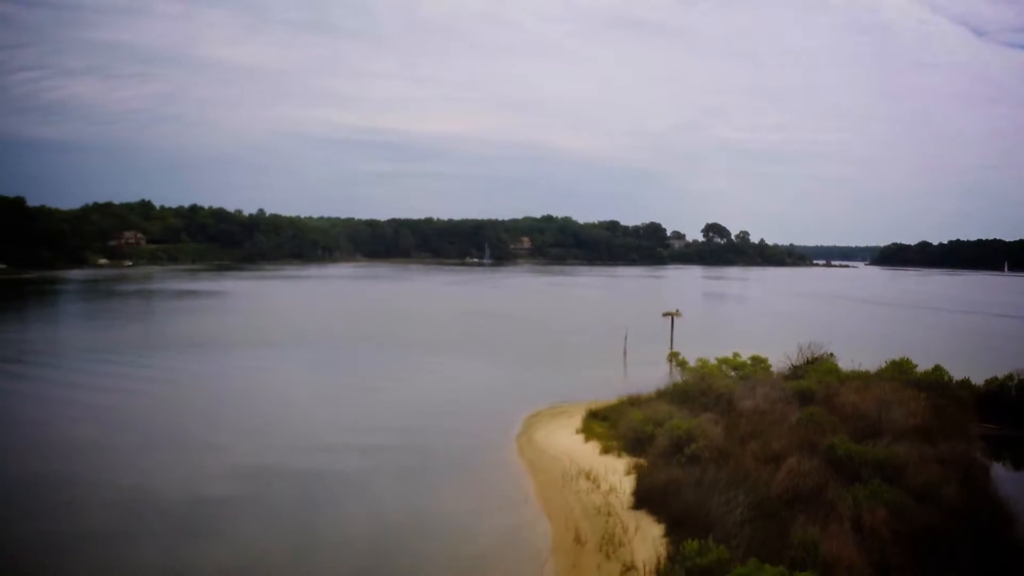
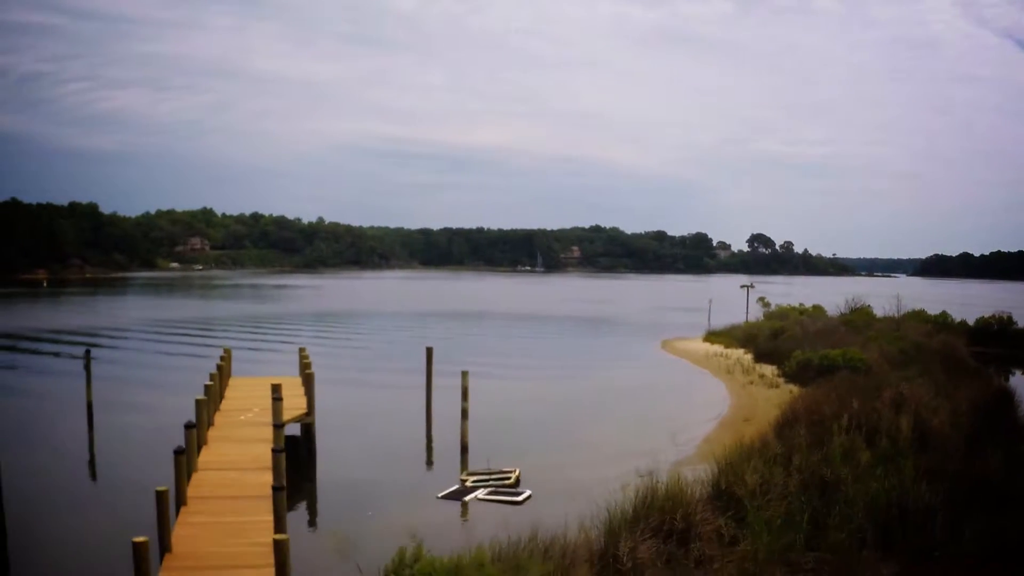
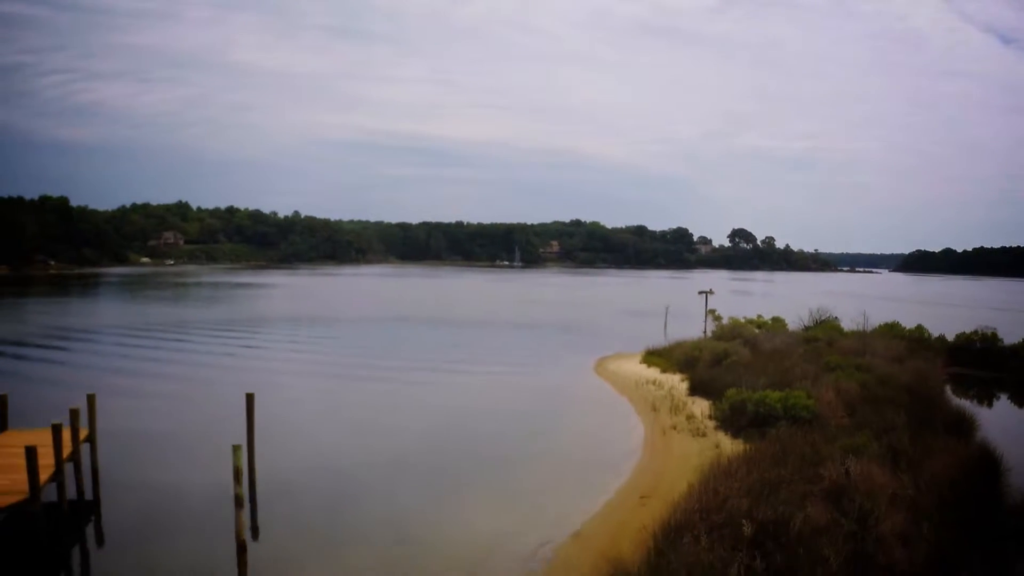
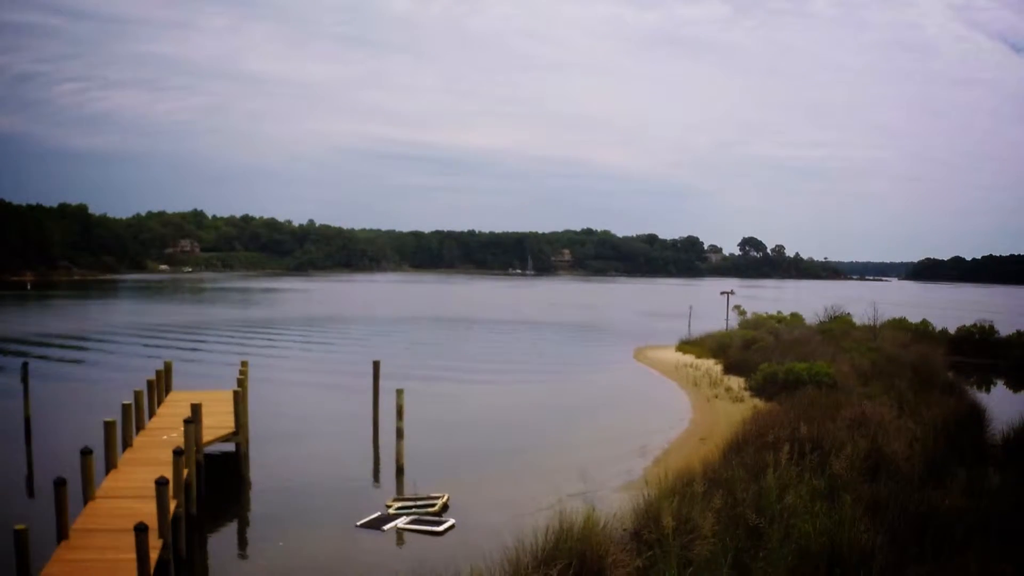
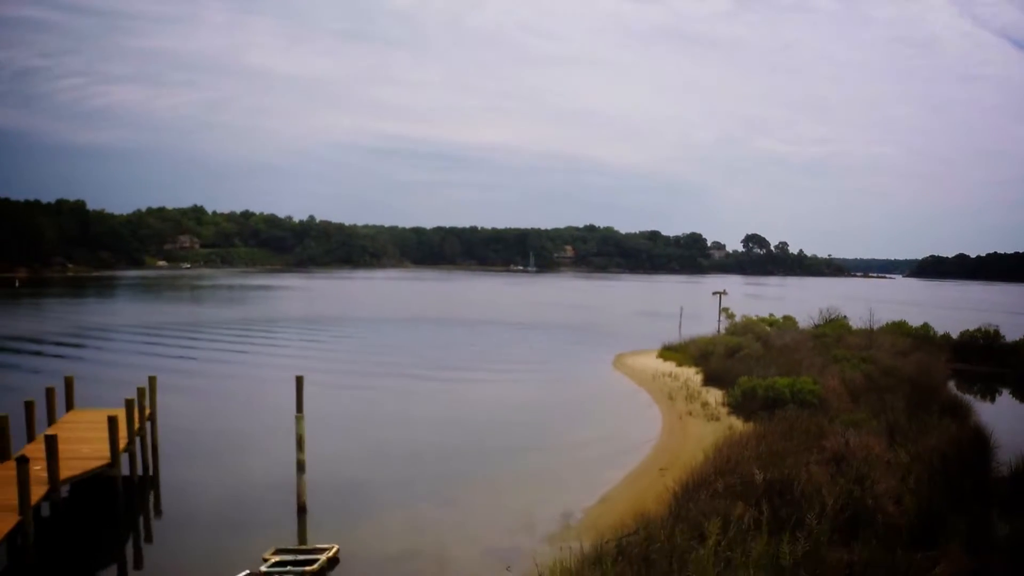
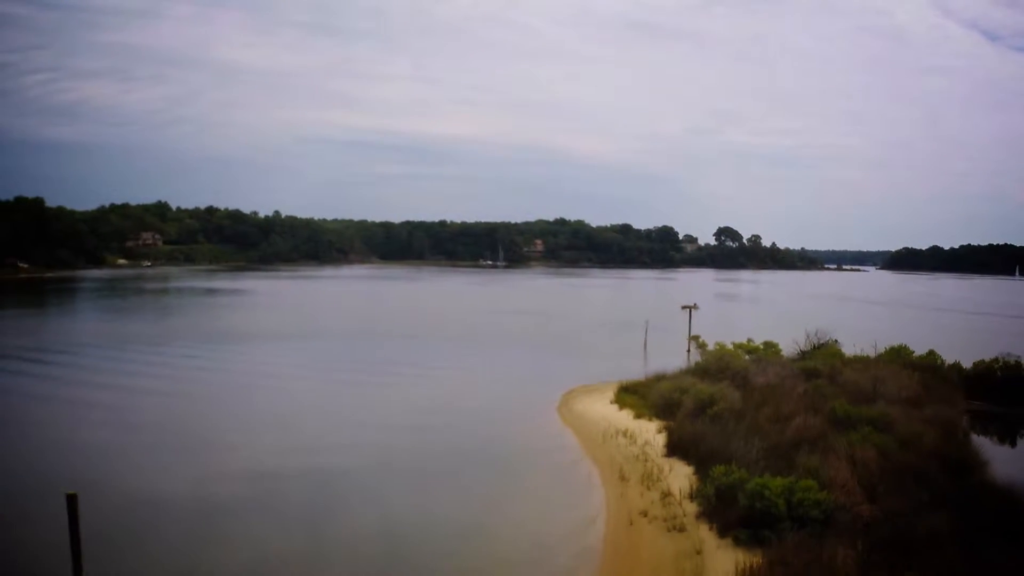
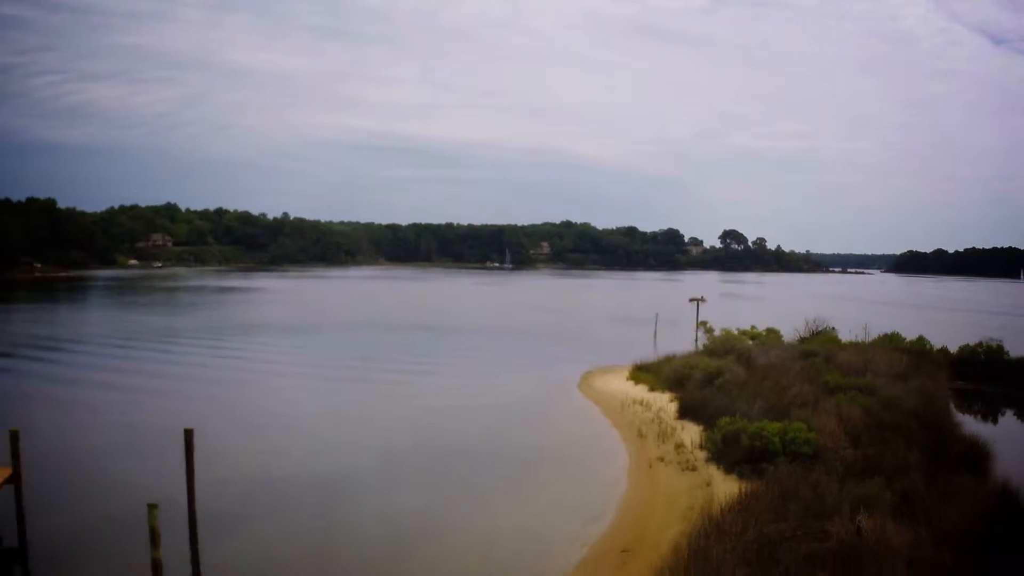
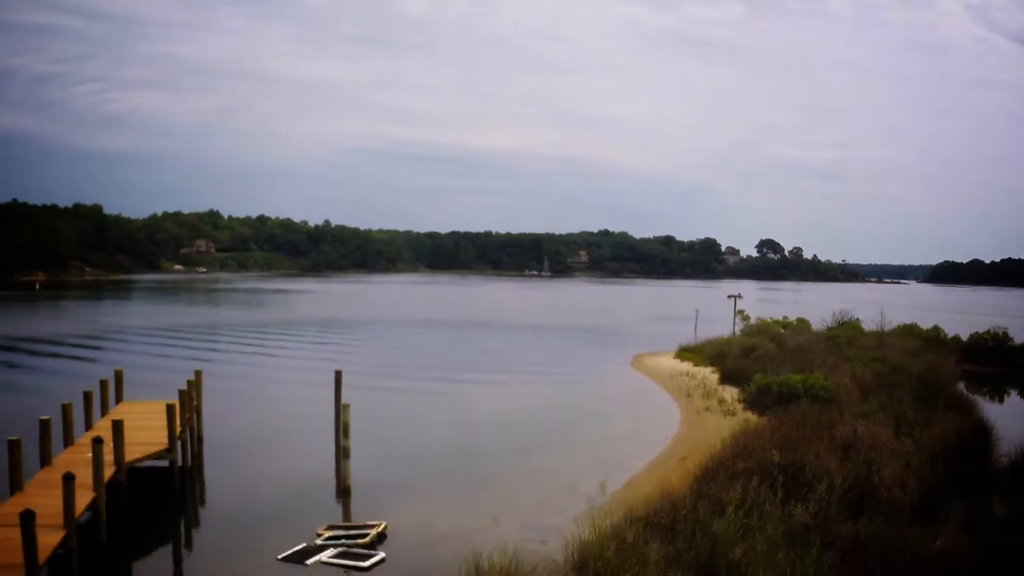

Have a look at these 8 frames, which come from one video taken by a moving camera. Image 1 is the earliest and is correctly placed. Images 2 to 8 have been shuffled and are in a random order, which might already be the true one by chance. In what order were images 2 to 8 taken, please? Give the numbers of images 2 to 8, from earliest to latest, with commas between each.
6, 7, 3, 5, 8, 4, 2
